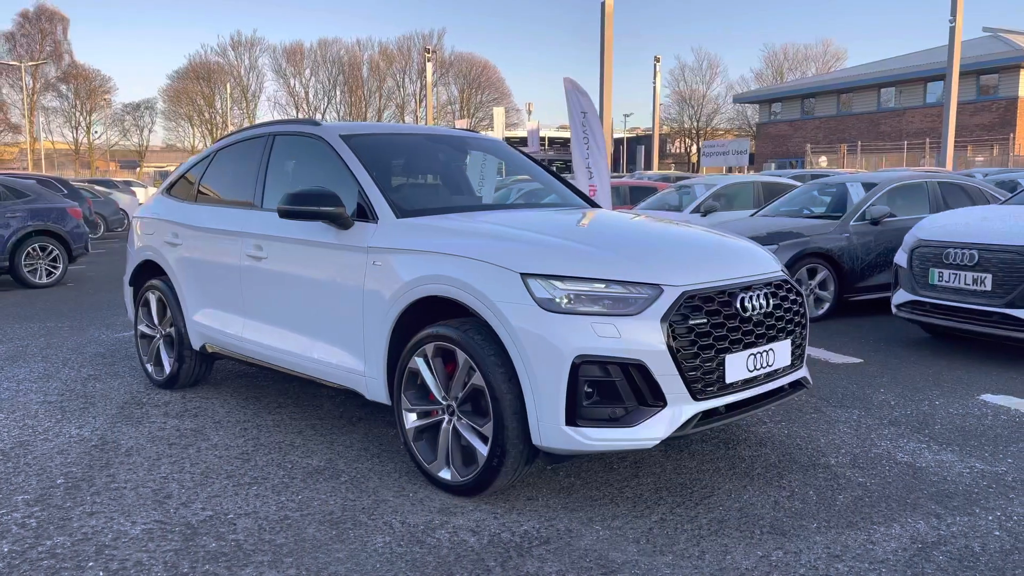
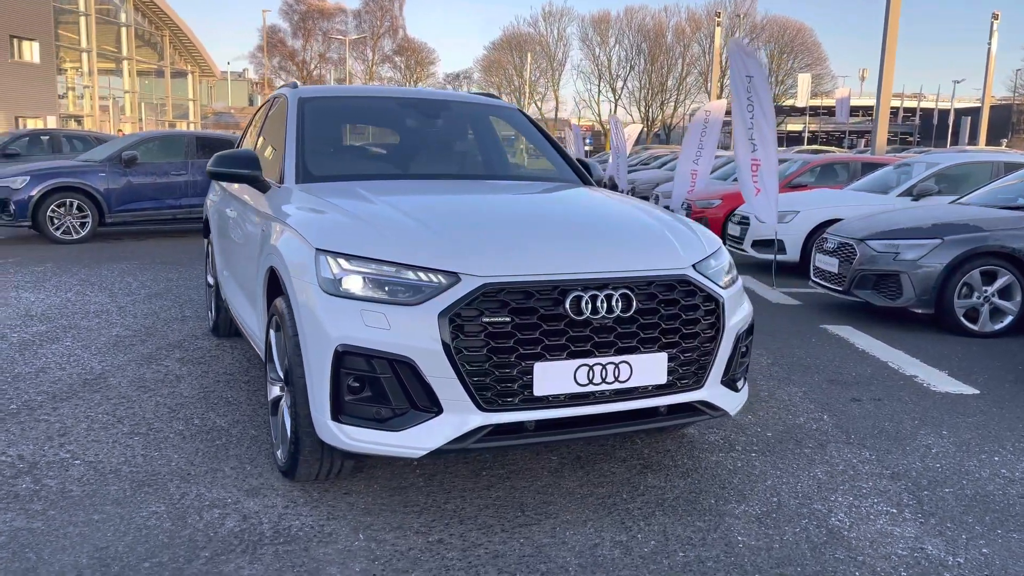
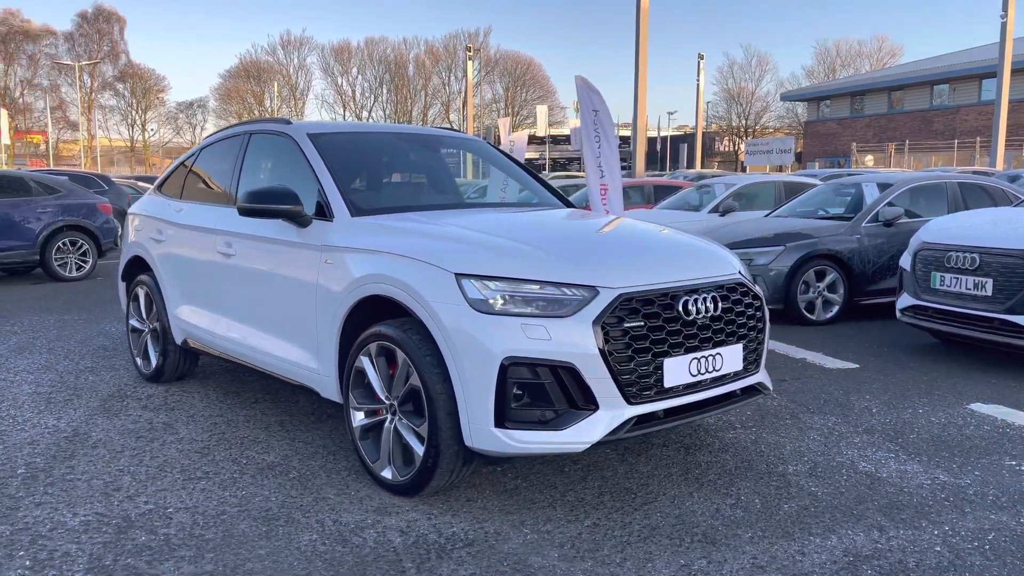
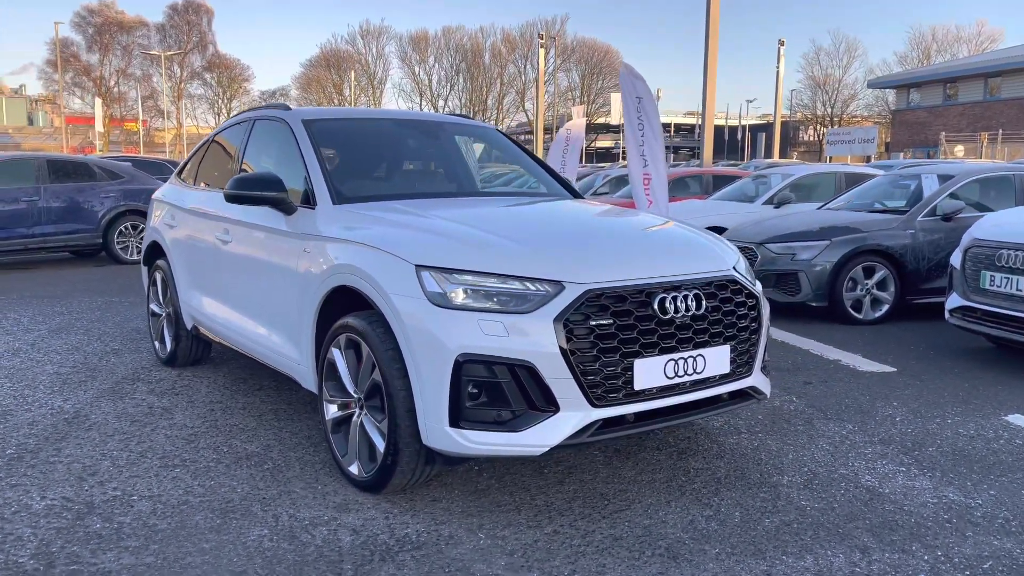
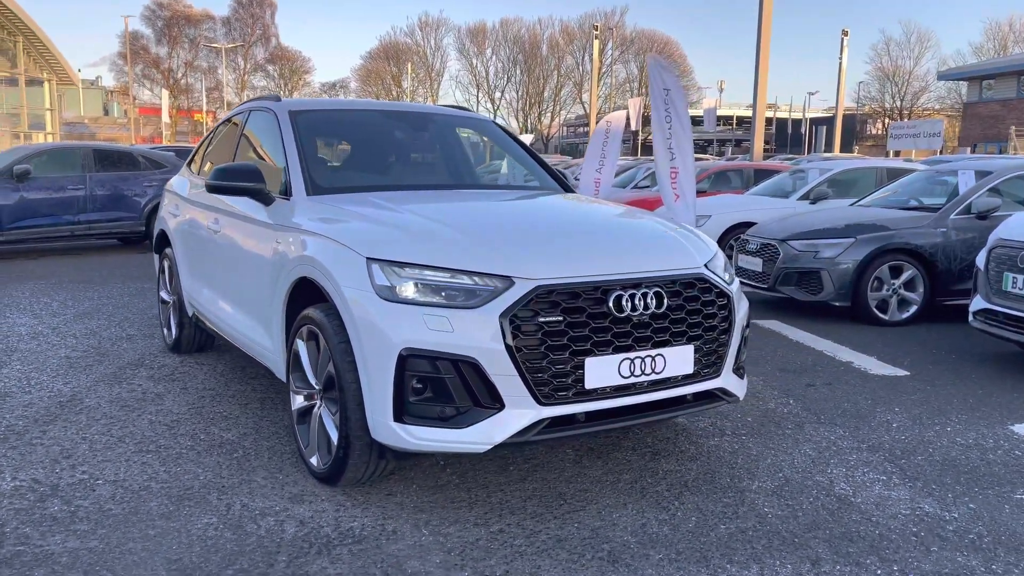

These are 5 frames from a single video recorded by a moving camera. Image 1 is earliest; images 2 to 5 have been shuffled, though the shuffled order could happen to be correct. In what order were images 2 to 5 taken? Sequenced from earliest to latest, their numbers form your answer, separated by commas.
3, 4, 5, 2
